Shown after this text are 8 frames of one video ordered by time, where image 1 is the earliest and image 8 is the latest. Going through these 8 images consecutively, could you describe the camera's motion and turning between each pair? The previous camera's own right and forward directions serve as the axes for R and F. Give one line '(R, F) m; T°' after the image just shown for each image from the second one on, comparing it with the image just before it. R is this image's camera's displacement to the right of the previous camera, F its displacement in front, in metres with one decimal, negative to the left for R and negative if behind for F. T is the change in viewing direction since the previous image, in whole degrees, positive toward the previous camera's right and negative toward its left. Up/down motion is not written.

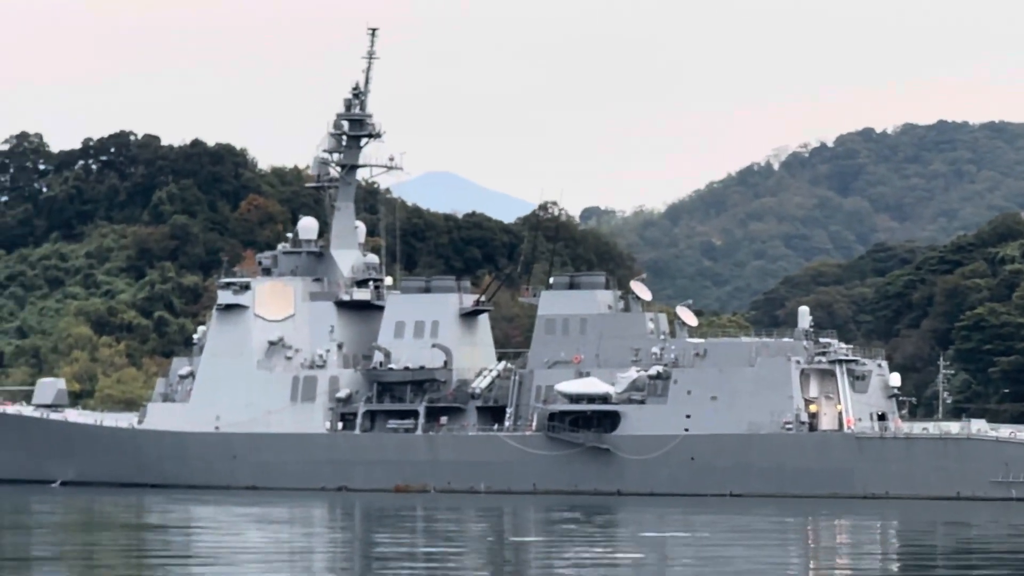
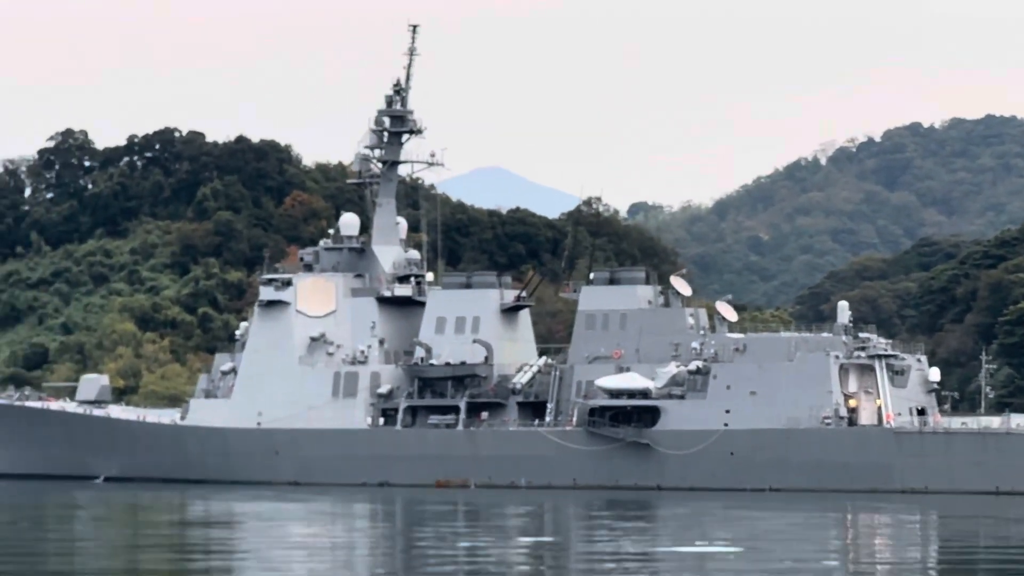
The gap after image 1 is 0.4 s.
(0.0, -0.1) m; -1°
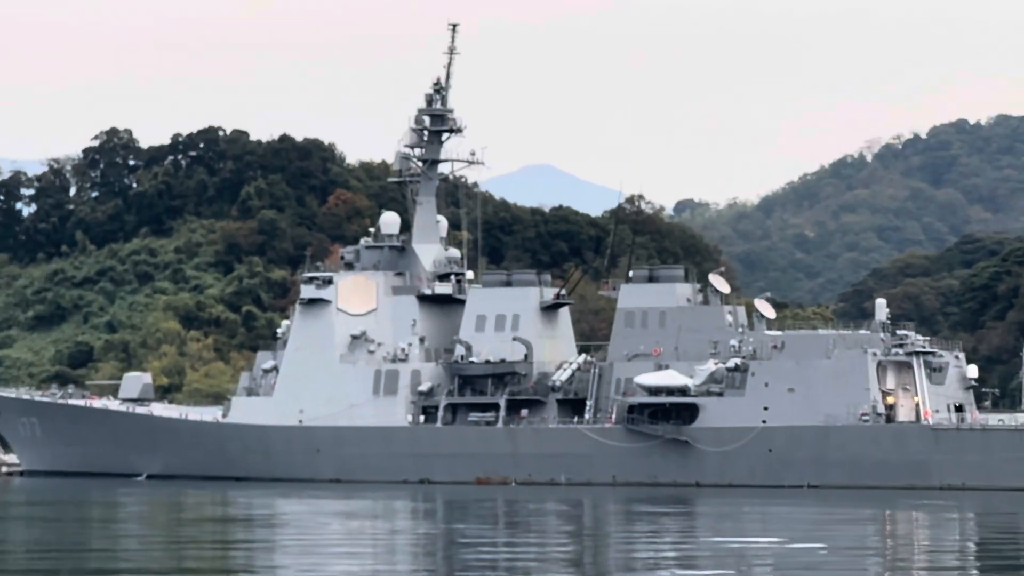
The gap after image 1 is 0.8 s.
(+0.1, -0.2) m; -1°
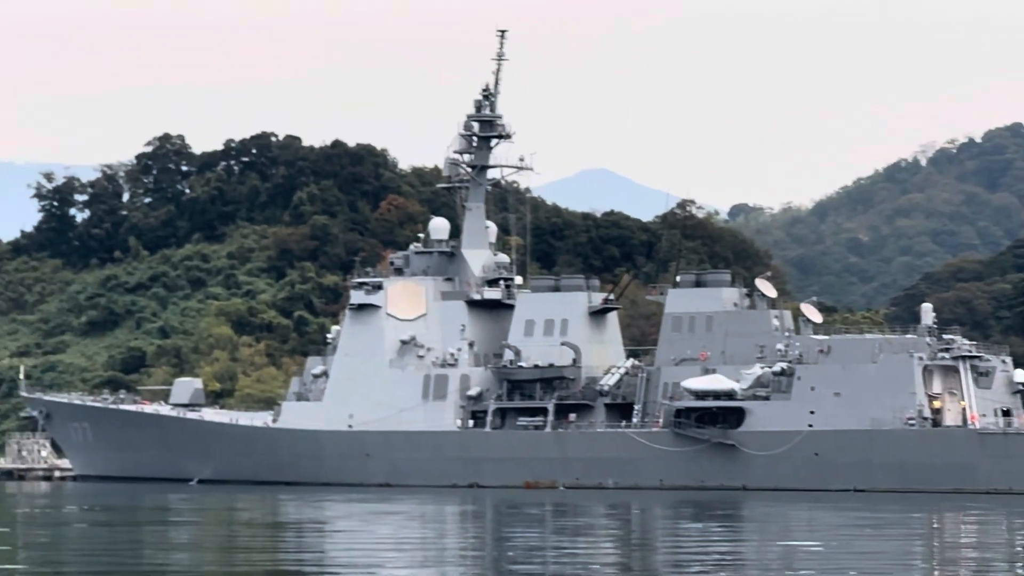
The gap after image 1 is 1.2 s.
(+0.1, -0.3) m; -2°
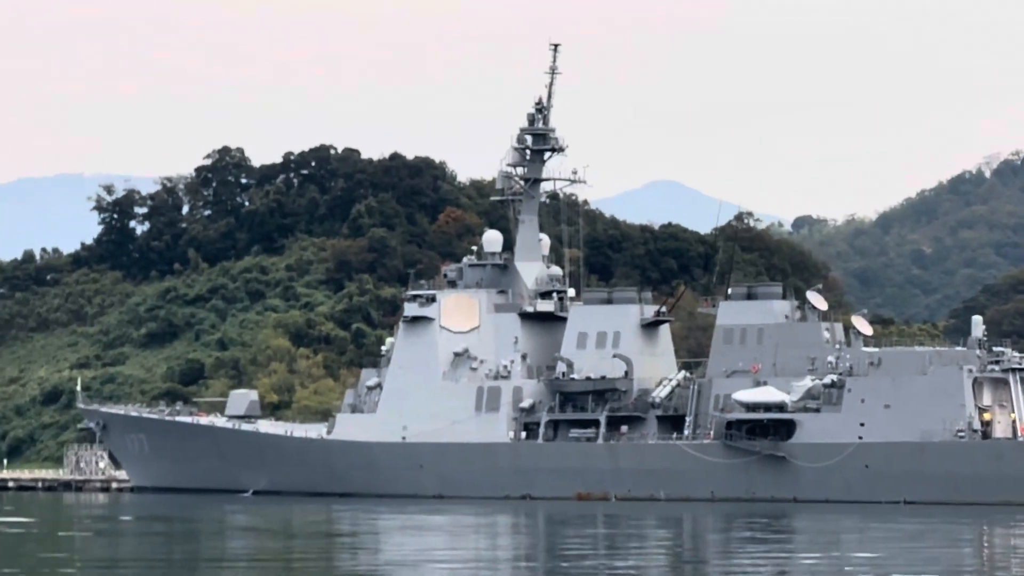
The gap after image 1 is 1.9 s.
(+0.1, -0.3) m; -2°
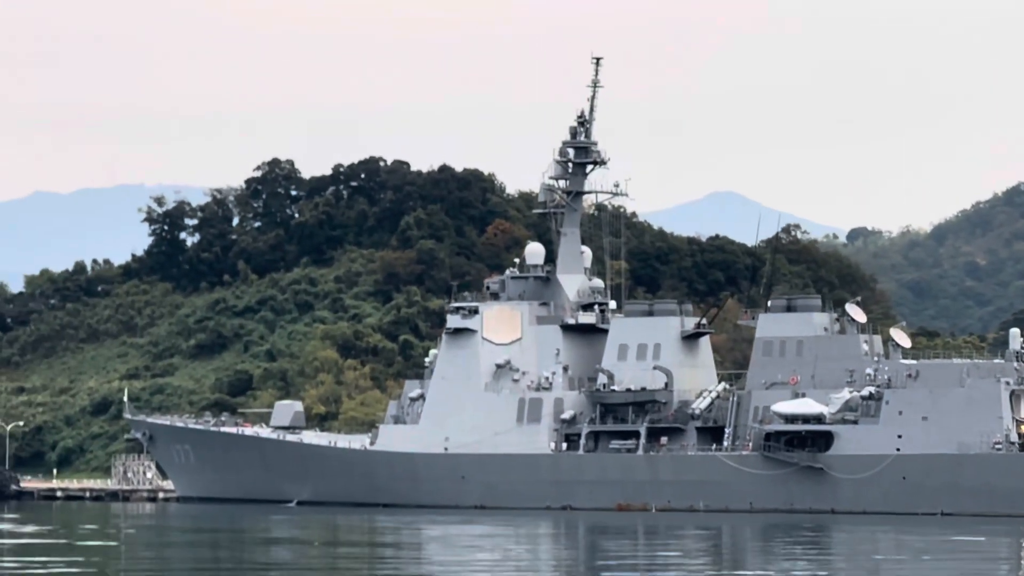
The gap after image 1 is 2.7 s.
(+0.1, -0.3) m; -1°
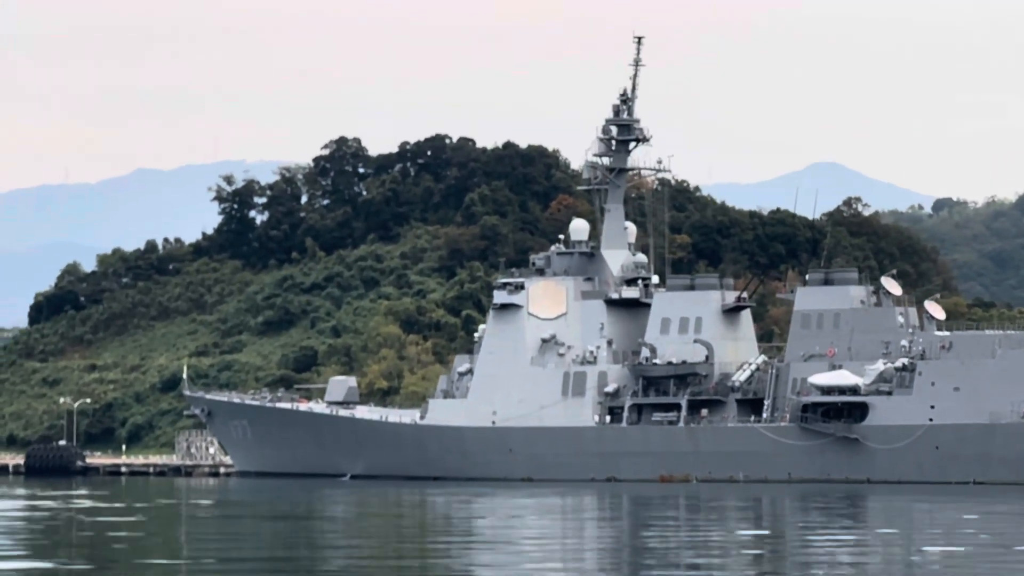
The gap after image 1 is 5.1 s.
(+0.4, -0.7) m; -2°
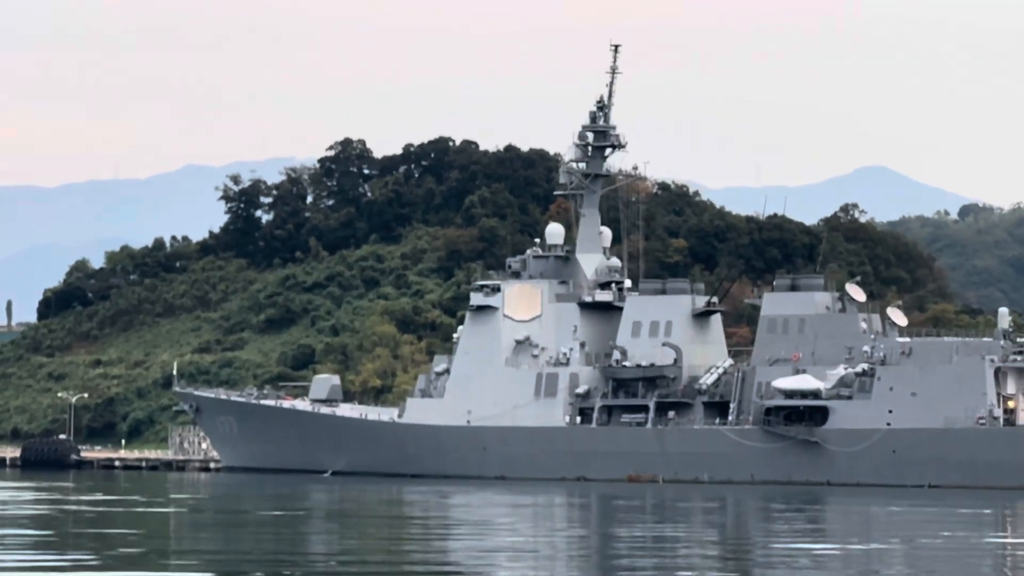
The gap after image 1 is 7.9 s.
(+0.5, -0.6) m; 0°
